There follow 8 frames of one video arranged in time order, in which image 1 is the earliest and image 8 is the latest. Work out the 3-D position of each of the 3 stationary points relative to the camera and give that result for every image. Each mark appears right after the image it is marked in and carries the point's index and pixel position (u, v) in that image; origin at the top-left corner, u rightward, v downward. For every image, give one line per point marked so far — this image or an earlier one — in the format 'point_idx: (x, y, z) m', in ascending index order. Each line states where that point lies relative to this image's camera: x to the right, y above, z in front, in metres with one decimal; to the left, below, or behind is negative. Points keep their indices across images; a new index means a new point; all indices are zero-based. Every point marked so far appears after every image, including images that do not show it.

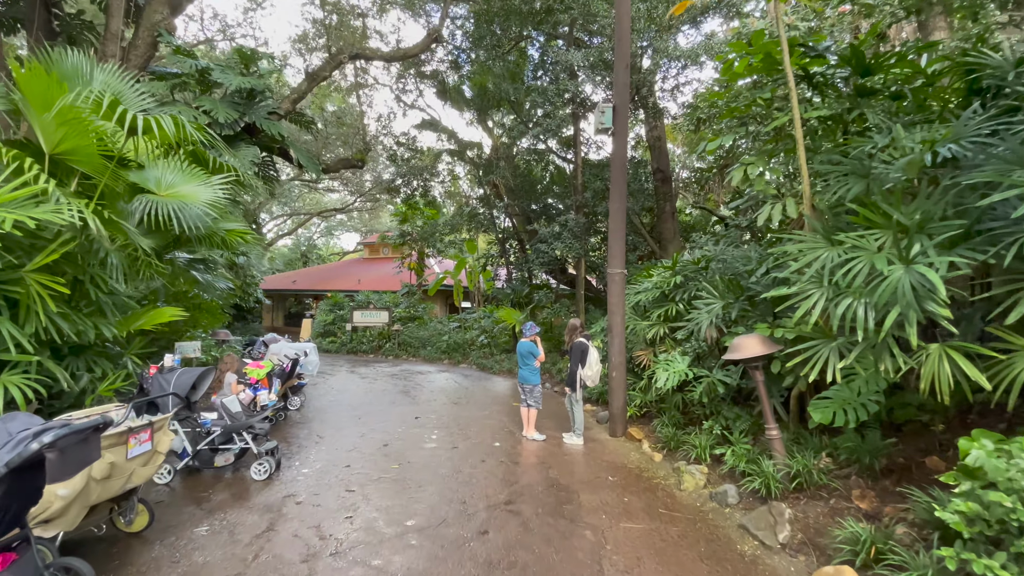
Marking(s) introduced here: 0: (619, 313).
0: (+1.1, -0.3, +4.7) m
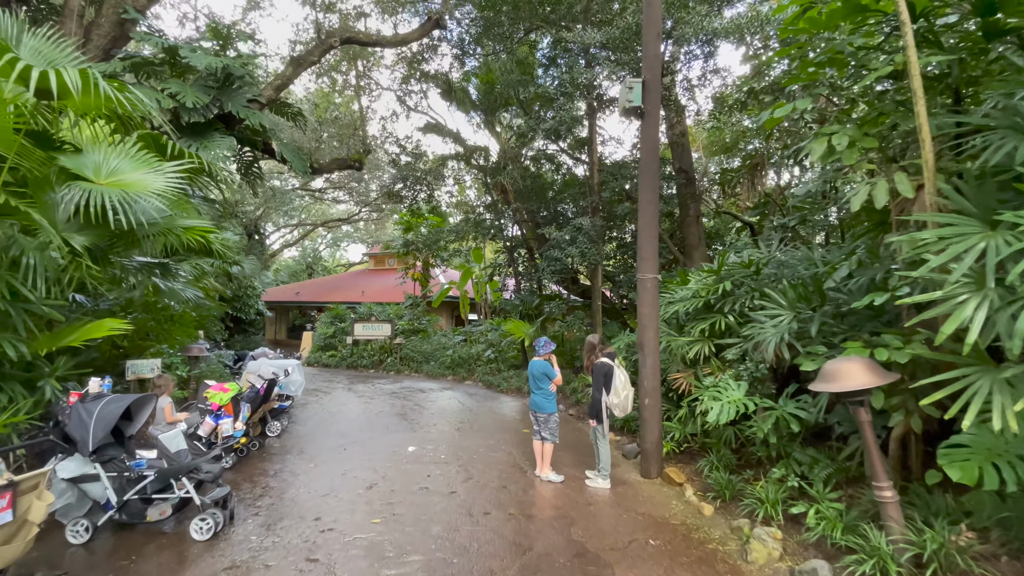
0: (+1.2, -0.3, +3.9) m
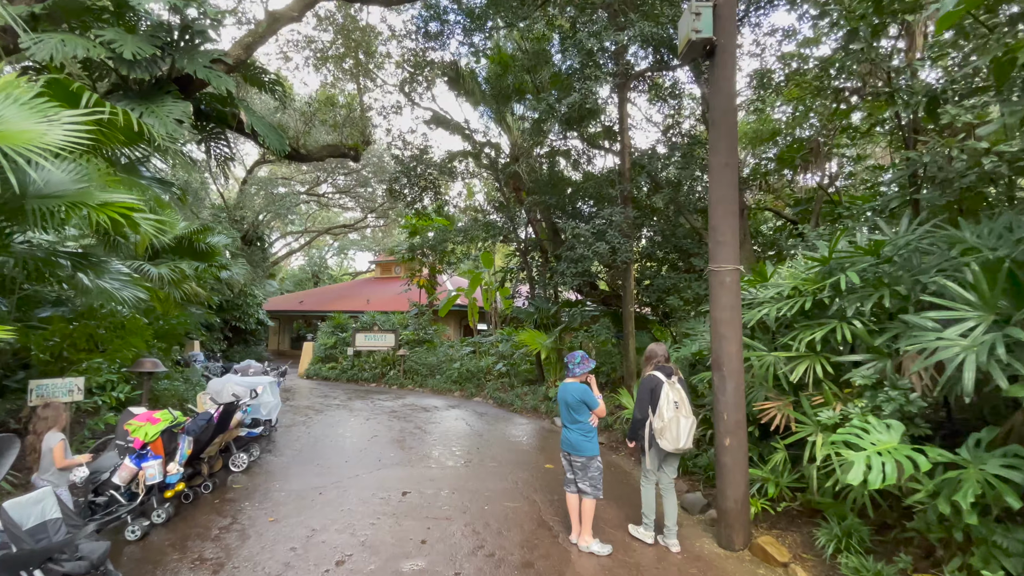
0: (+1.4, -0.3, +2.8) m
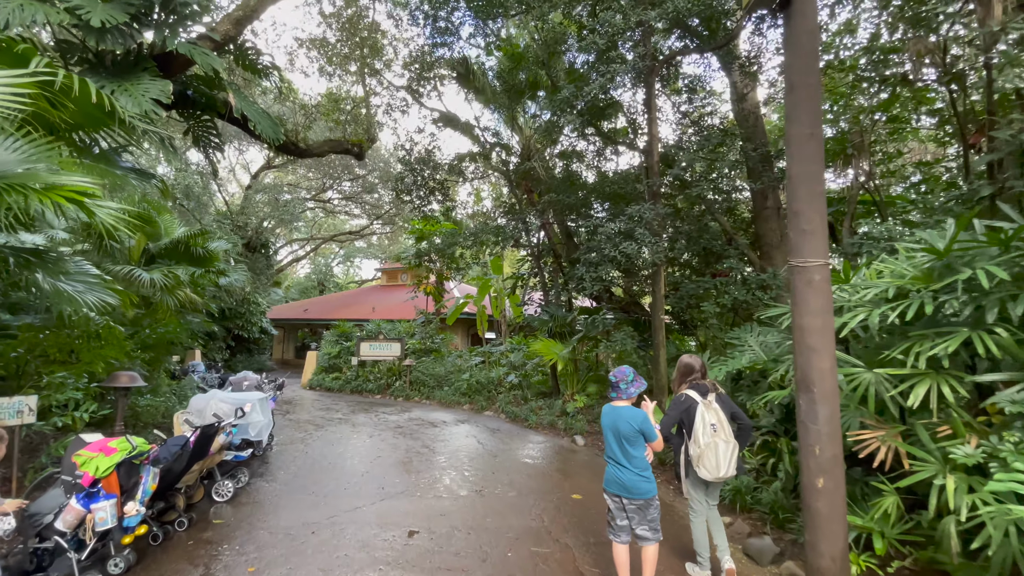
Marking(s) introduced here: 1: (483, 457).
0: (+1.5, -0.3, +2.2) m
1: (-0.4, -2.1, +5.7) m
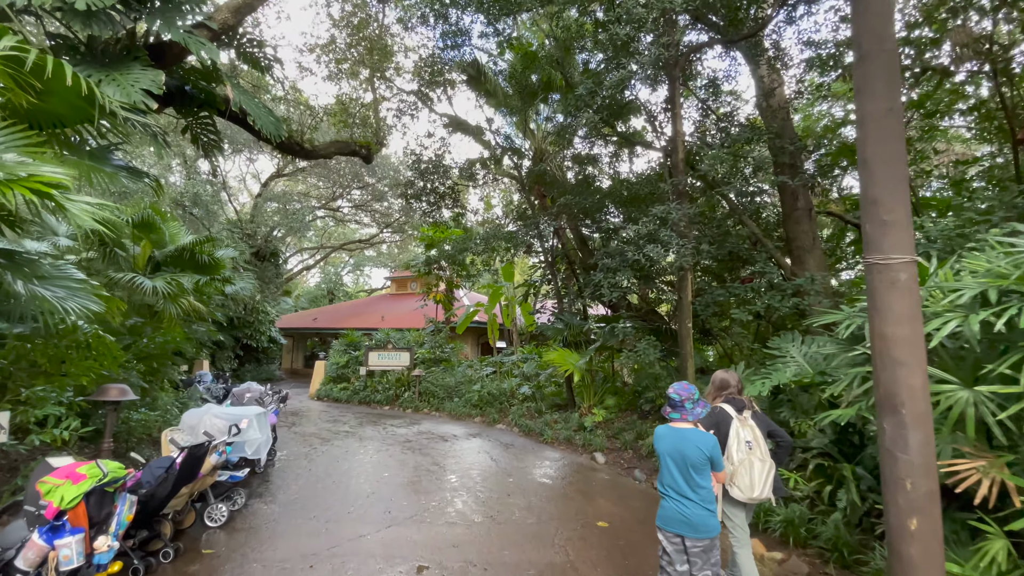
0: (+1.7, -0.3, +1.9) m
1: (-0.2, -2.2, +5.3) m
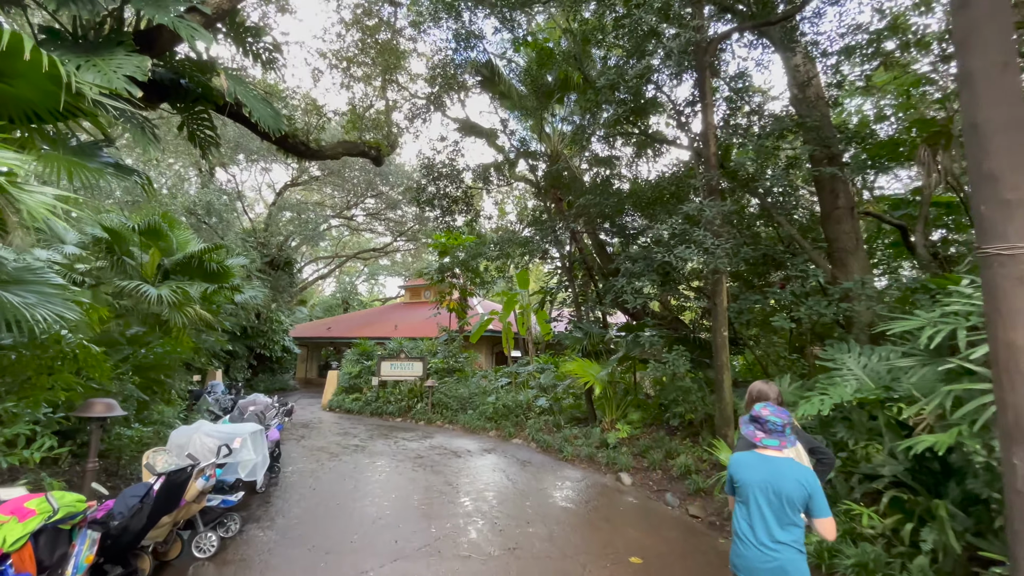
0: (+1.7, -0.3, +1.4) m
1: (0.0, -2.2, +4.9) m
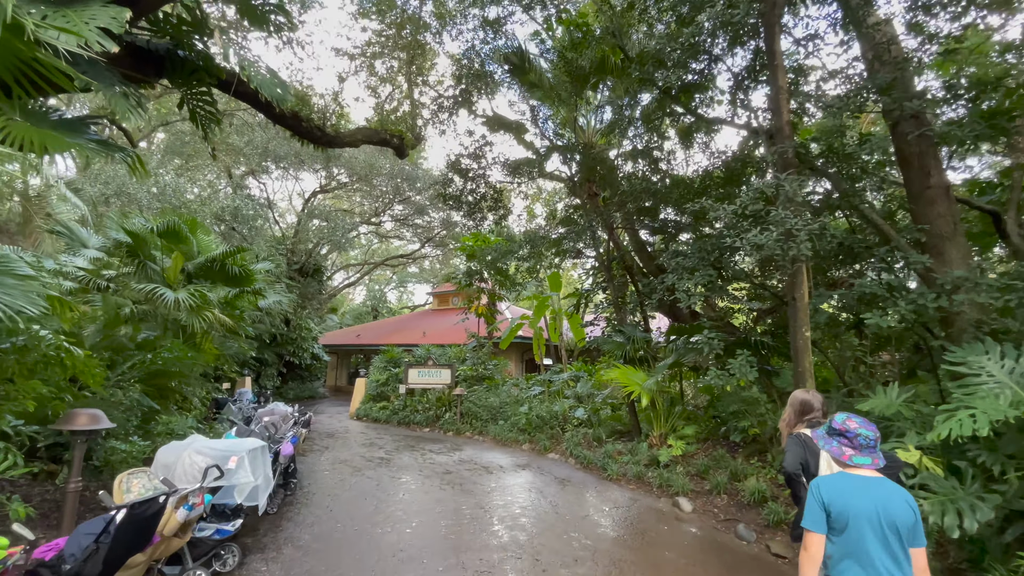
0: (+1.9, -0.2, +0.7) m
1: (+0.4, -2.2, +4.3) m
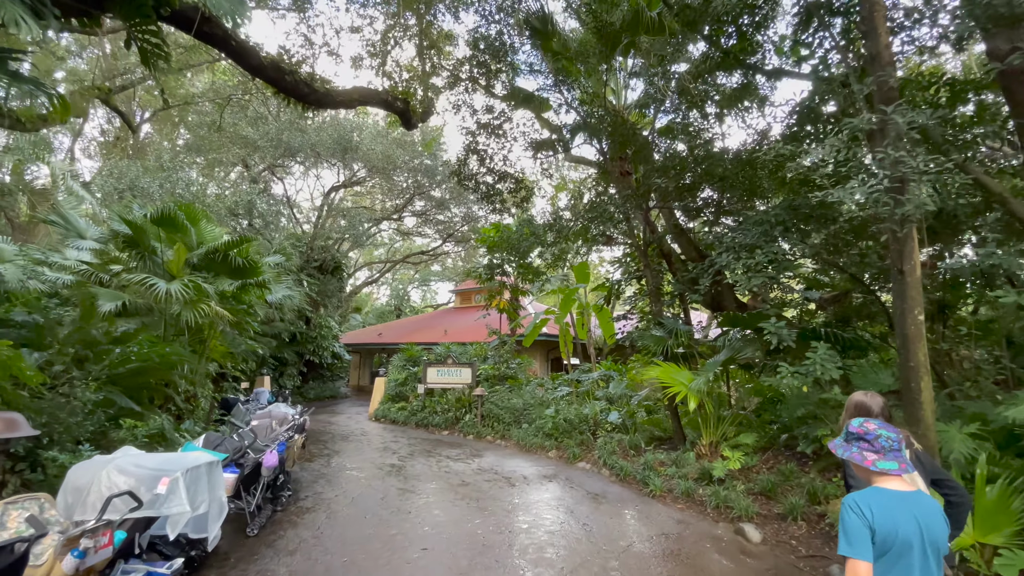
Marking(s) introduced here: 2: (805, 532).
0: (+1.9, 0.0, -0.2) m
1: (+0.6, -2.0, +3.5) m
2: (+2.3, -1.9, +3.6) m
